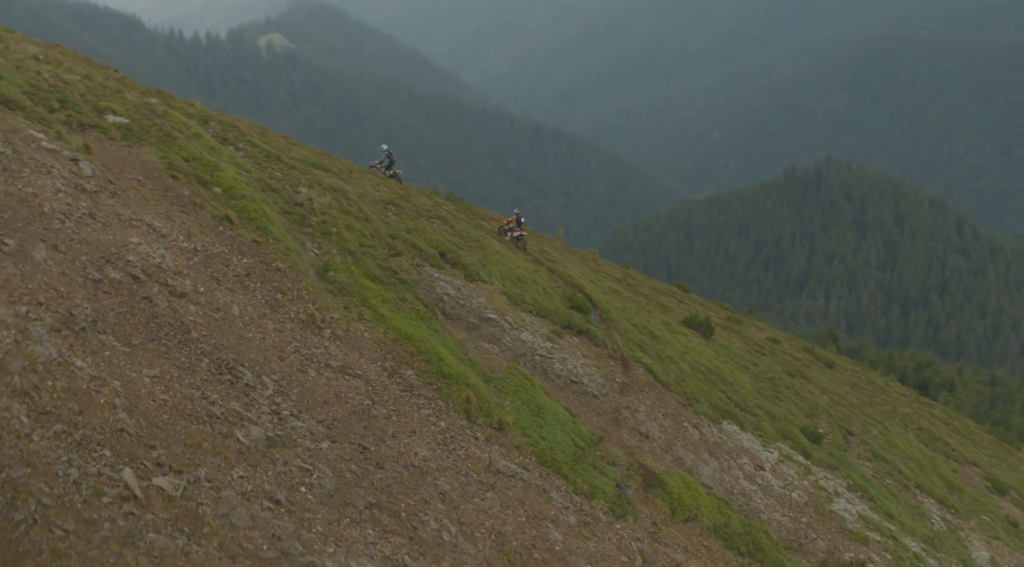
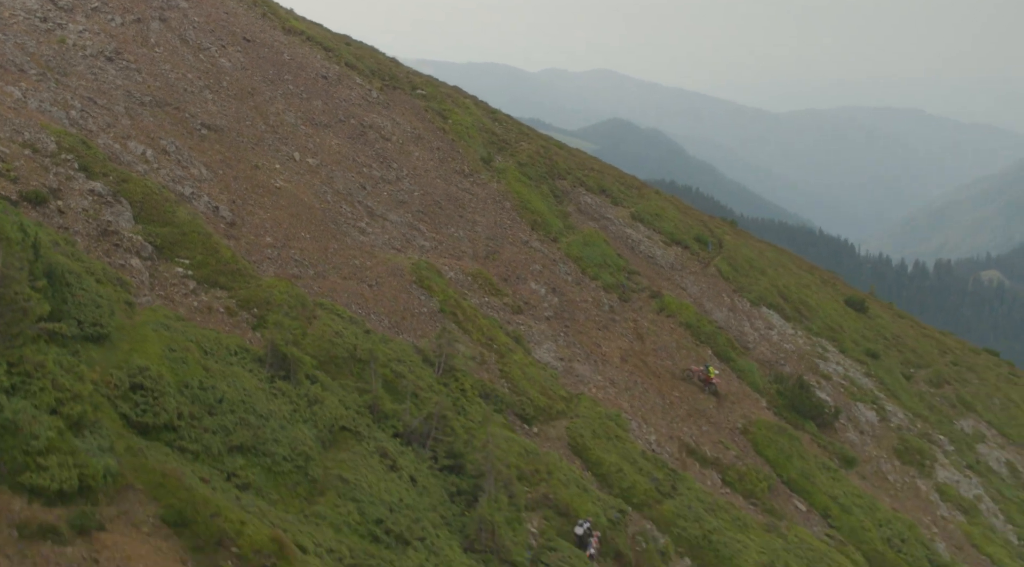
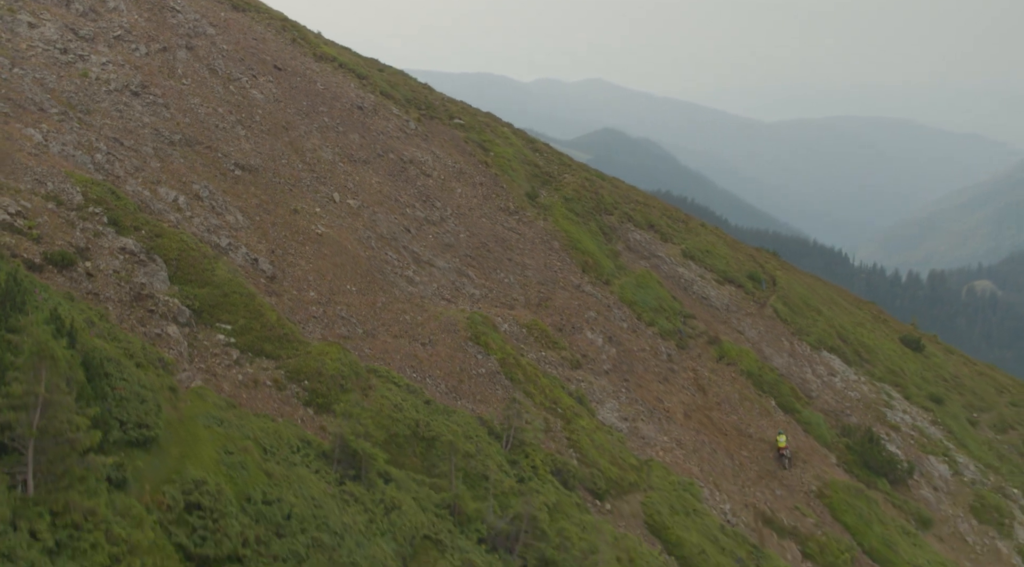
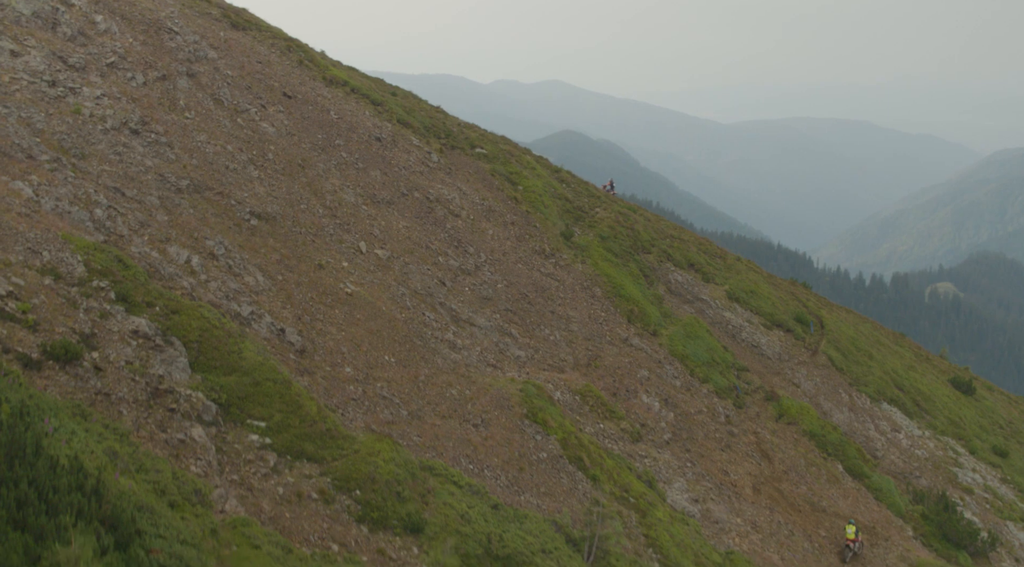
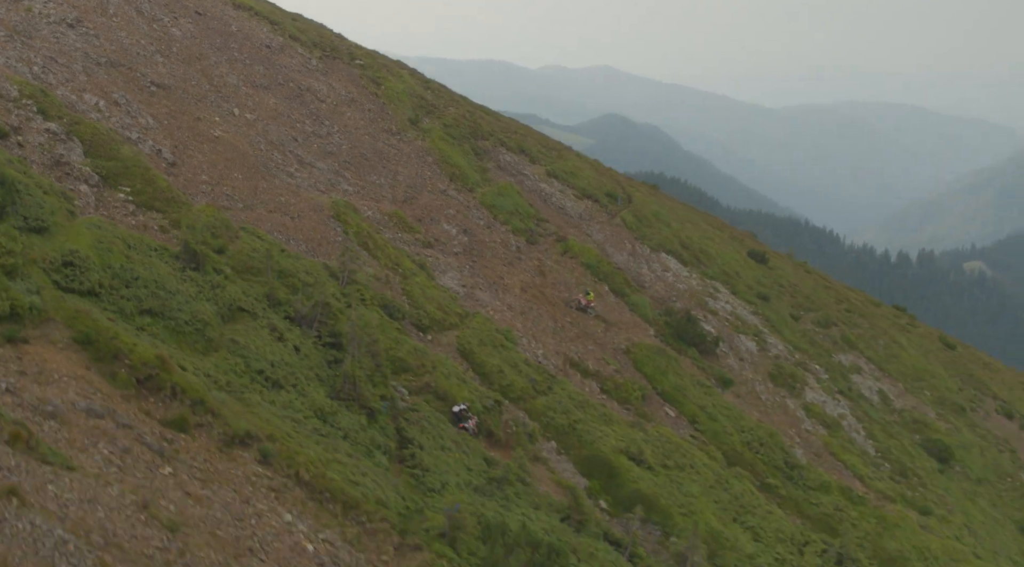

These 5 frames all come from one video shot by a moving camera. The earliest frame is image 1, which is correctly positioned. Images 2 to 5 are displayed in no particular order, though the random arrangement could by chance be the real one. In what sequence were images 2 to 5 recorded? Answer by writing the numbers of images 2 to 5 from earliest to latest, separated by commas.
4, 3, 2, 5
